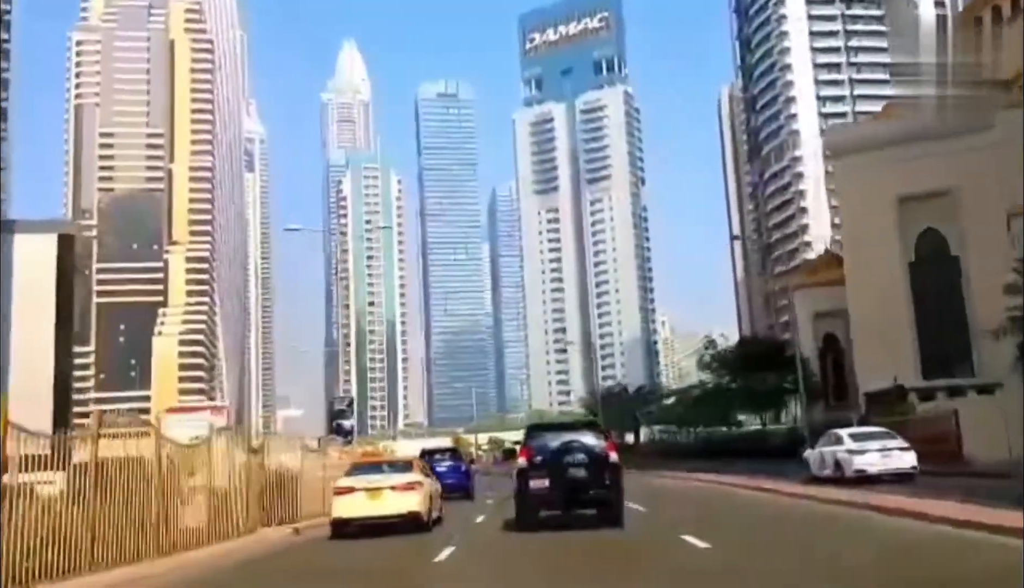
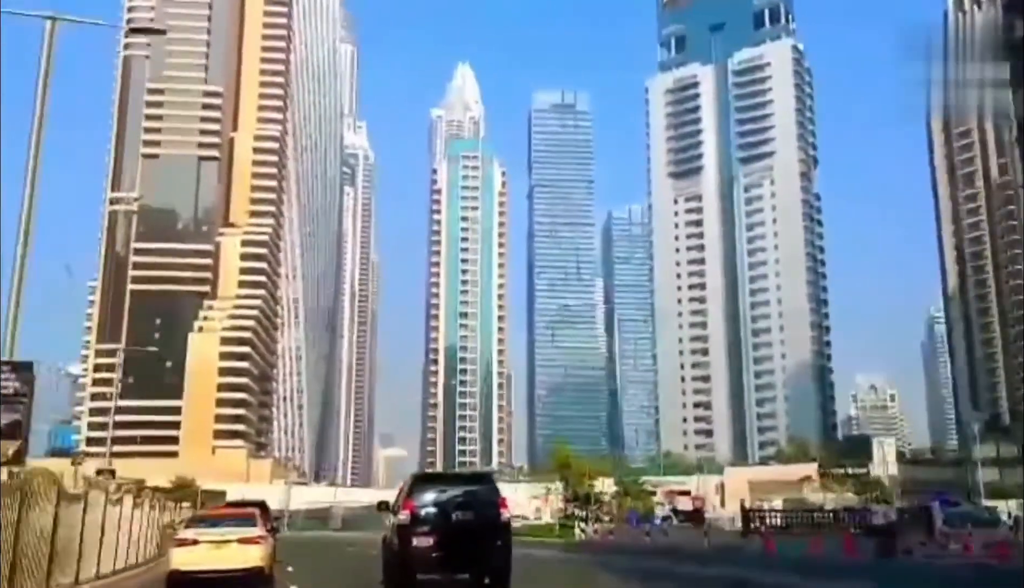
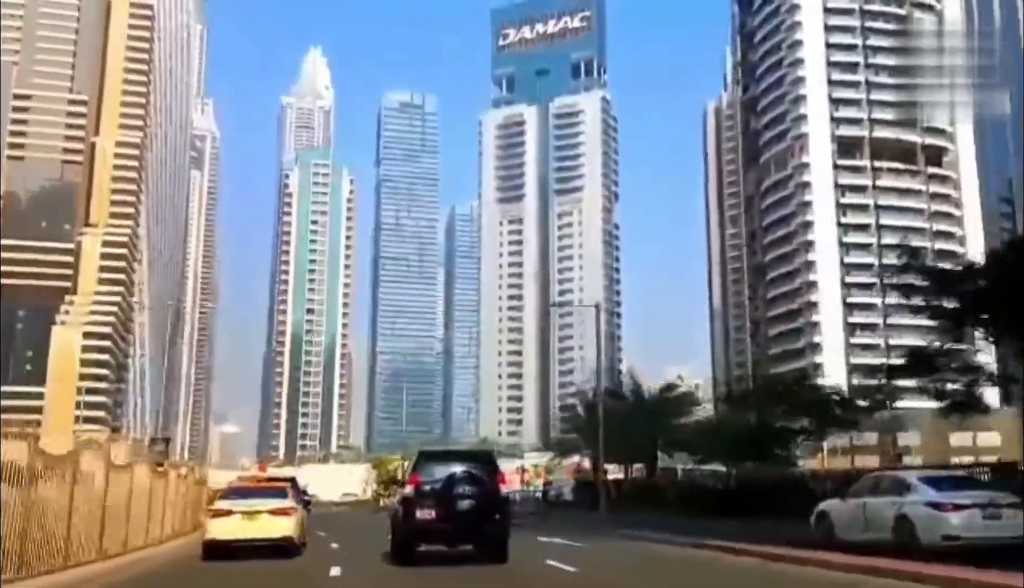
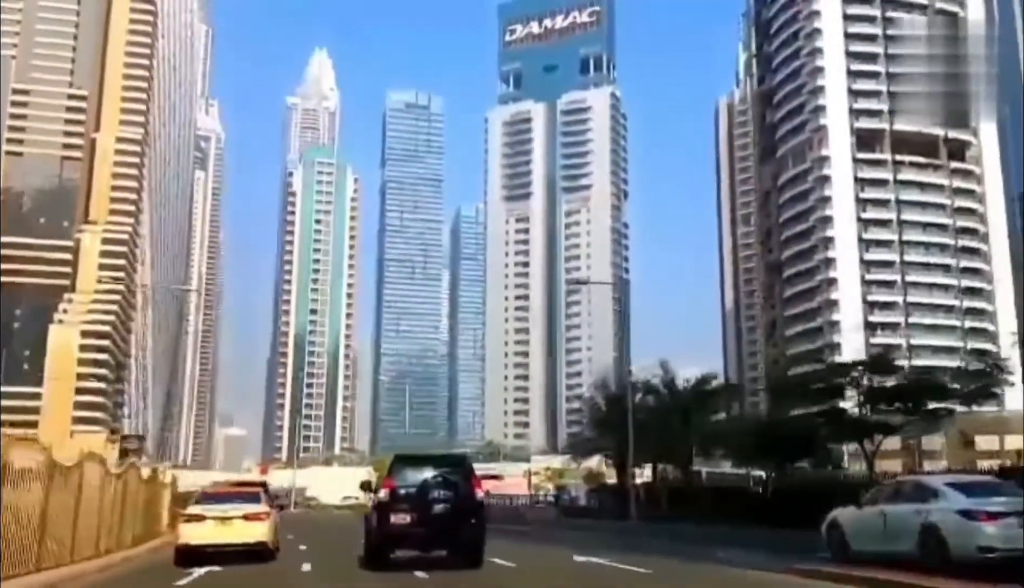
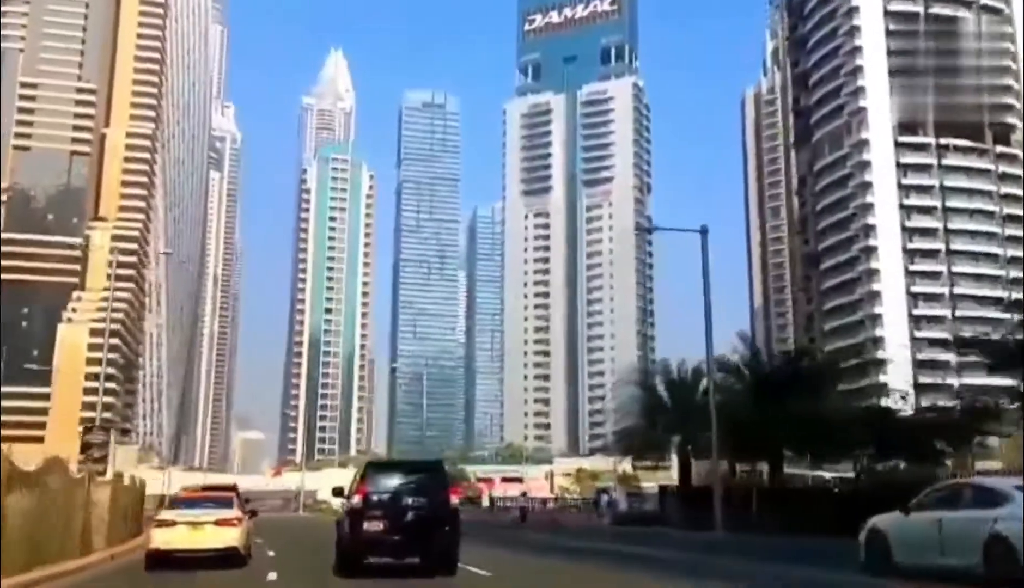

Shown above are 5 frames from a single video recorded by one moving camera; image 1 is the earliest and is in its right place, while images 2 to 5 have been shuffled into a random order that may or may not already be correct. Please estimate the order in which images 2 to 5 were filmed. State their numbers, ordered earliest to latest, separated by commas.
3, 4, 5, 2
